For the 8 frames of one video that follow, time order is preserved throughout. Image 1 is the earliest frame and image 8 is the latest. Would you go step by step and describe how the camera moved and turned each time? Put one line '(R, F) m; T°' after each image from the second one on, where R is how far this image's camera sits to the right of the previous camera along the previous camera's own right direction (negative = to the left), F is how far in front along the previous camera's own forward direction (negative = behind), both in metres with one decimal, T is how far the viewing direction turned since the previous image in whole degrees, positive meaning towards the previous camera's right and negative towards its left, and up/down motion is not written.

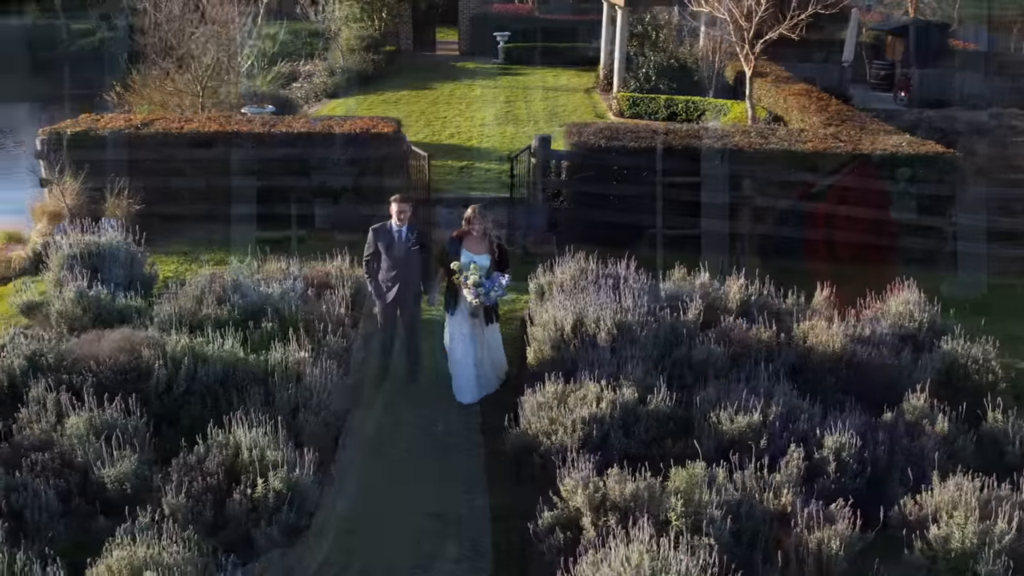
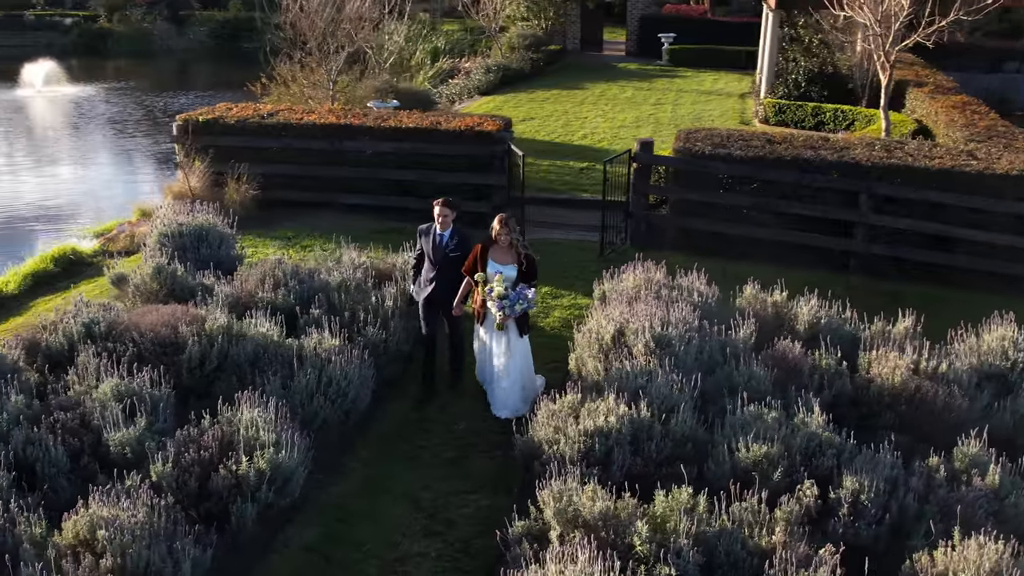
(+1.2, +0.2) m; -12°
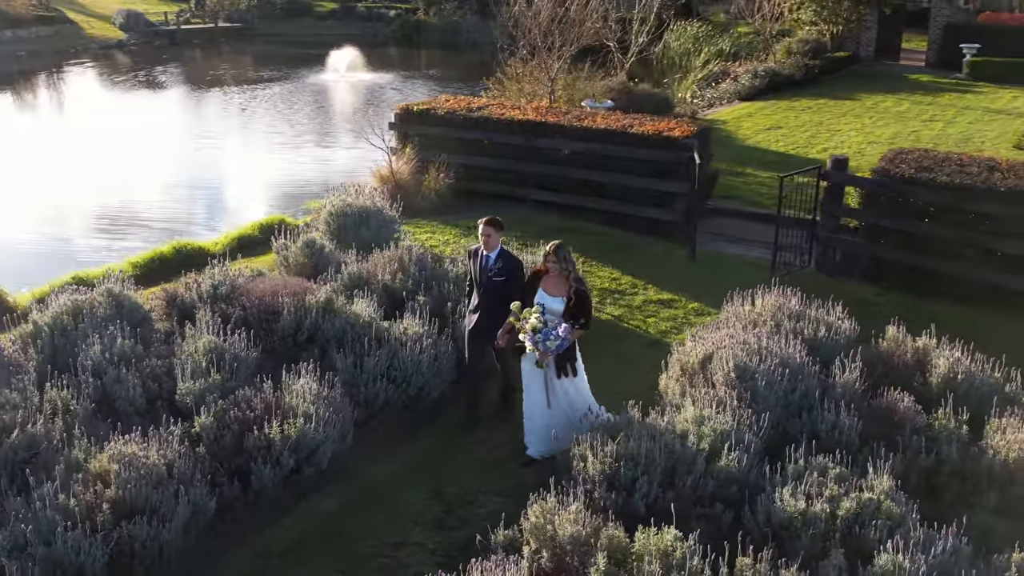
(+1.8, +0.4) m; -19°
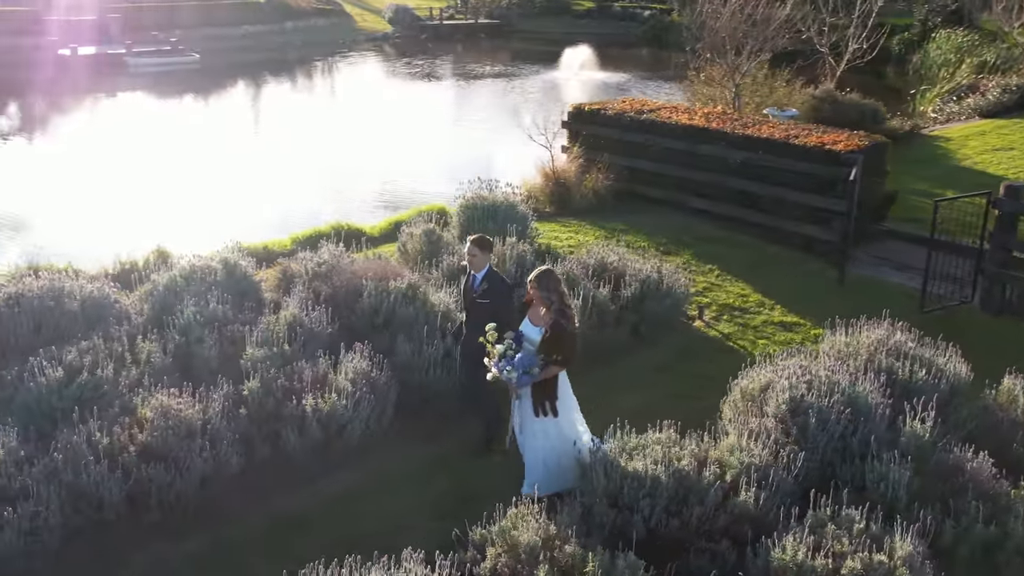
(+1.6, +0.3) m; -16°
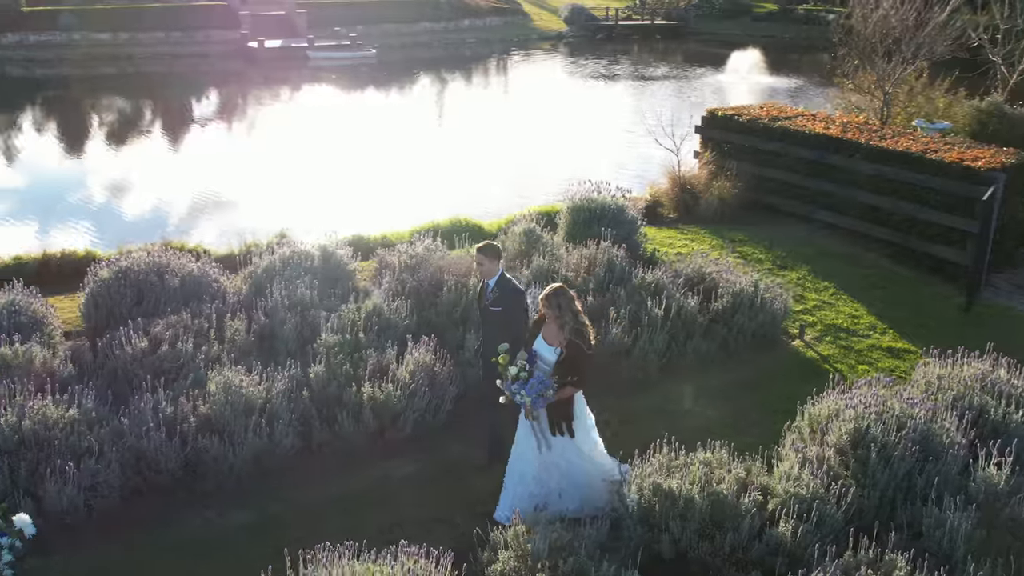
(+0.8, +0.1) m; -11°
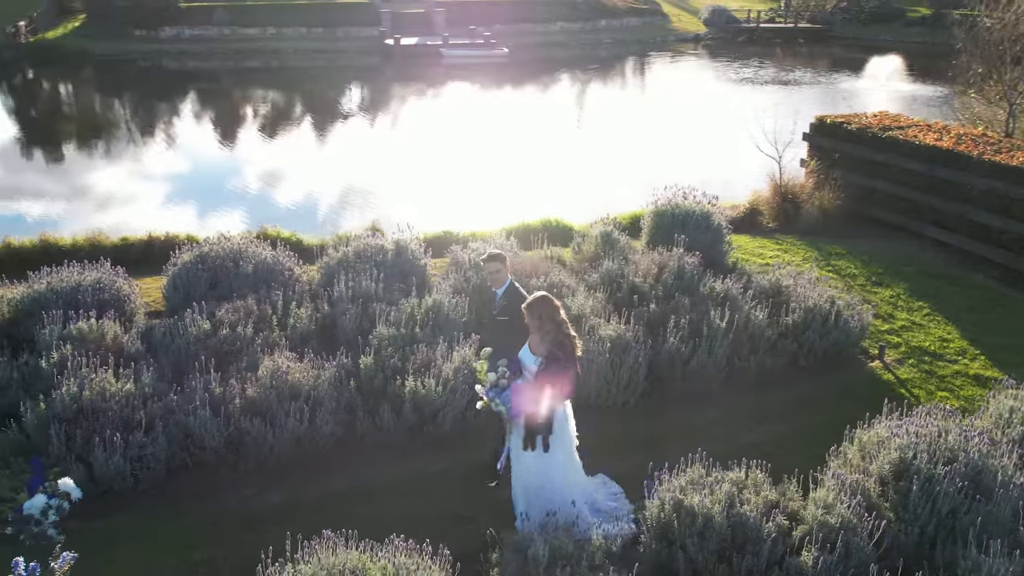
(+0.7, +0.1) m; -8°
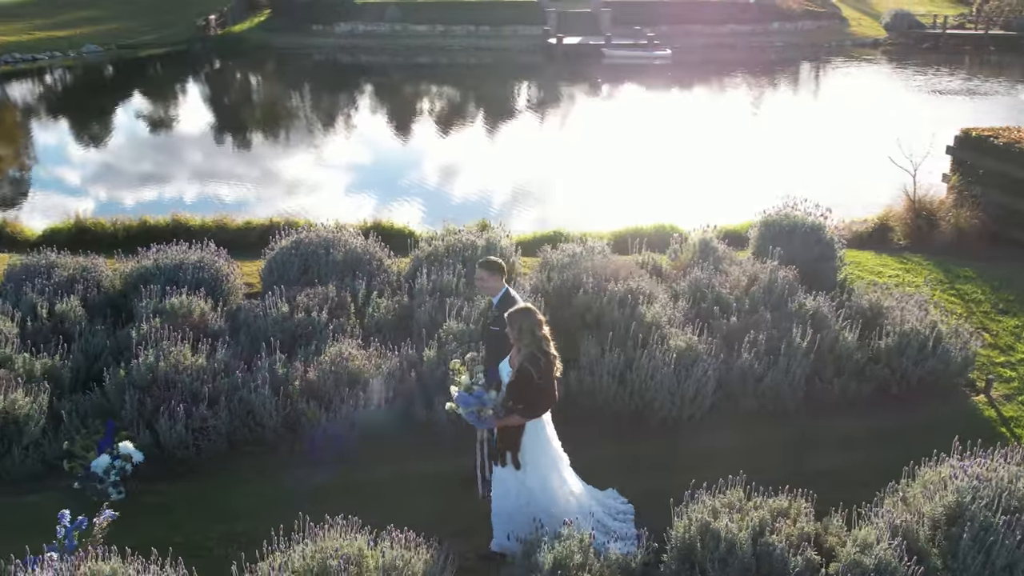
(+0.8, +0.1) m; -10°
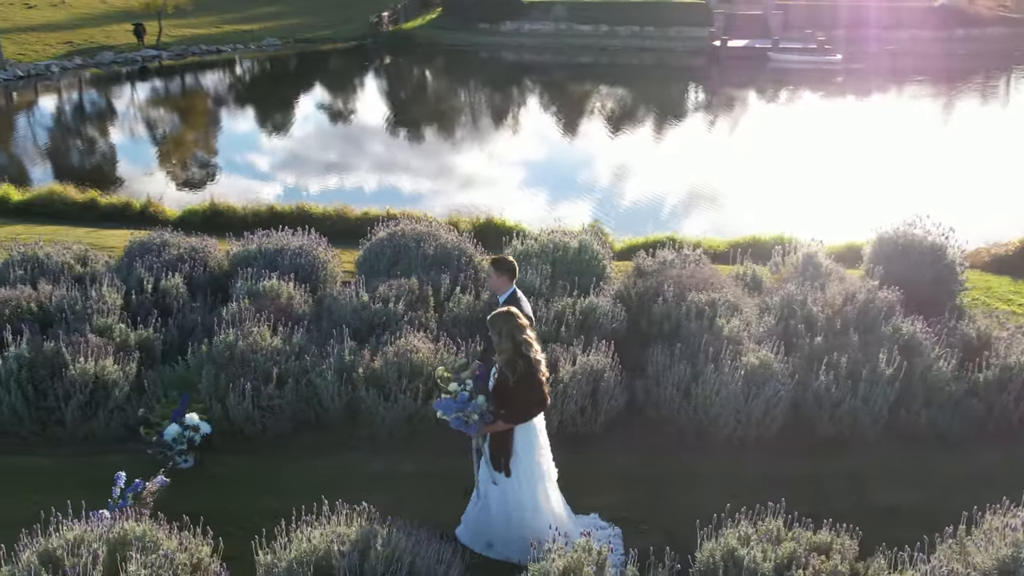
(+0.8, +0.1) m; -10°
